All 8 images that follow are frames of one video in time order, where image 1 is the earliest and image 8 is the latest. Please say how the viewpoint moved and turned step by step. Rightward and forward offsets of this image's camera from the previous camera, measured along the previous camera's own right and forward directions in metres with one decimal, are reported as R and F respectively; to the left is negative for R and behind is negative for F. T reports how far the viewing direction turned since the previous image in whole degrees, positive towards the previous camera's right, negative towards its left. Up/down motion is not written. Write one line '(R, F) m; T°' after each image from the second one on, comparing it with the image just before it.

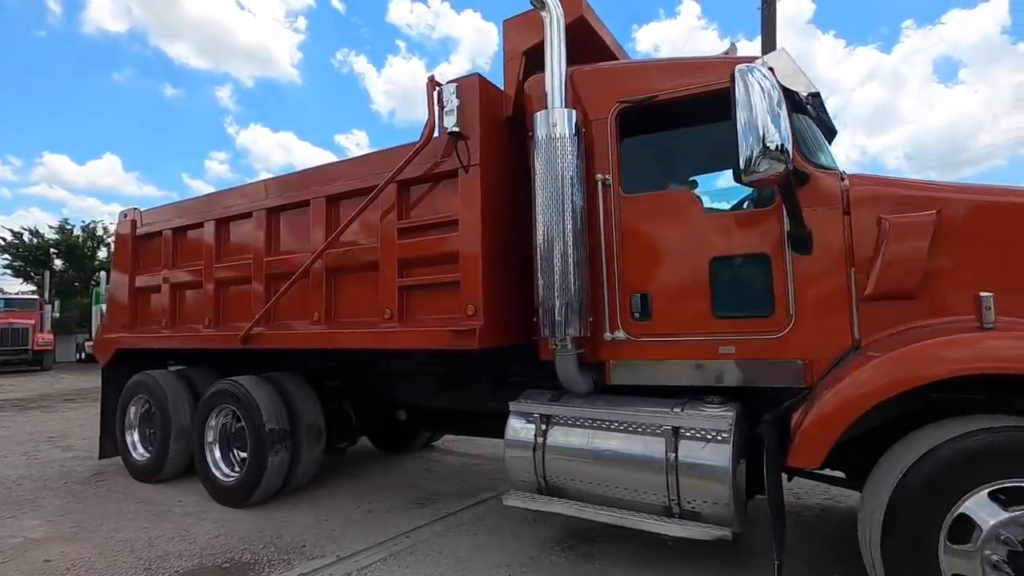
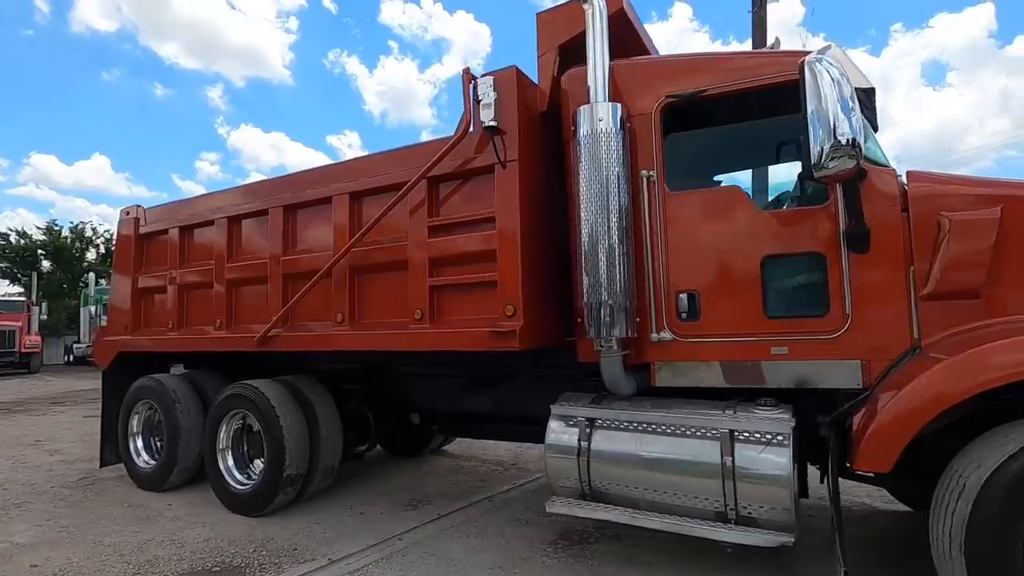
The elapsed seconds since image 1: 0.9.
(-0.3, +0.1) m; +1°
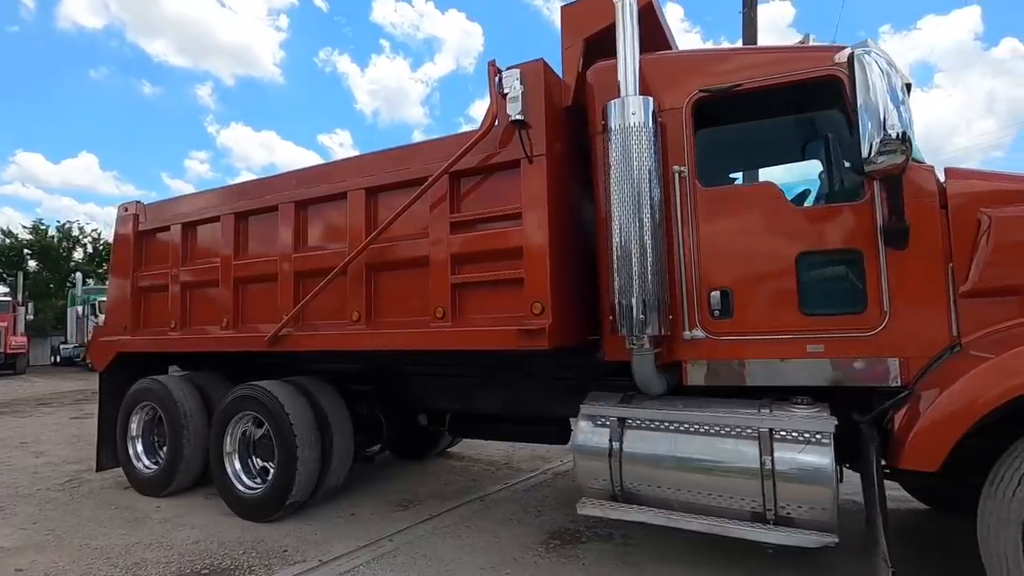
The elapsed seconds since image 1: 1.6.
(-0.2, +0.1) m; +1°
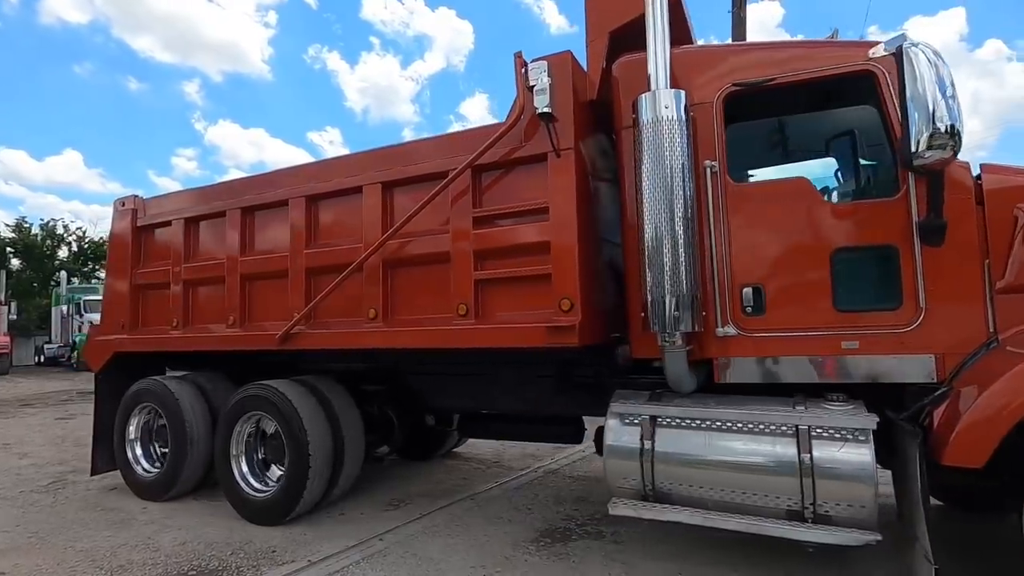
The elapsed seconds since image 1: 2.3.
(-0.2, +0.1) m; +1°
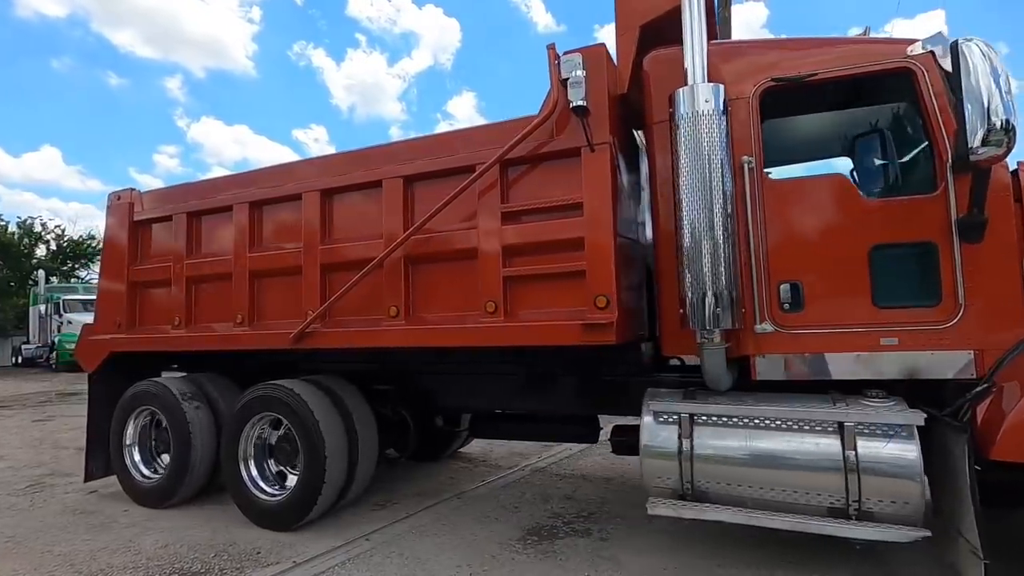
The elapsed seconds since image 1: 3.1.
(-0.3, +0.1) m; +2°
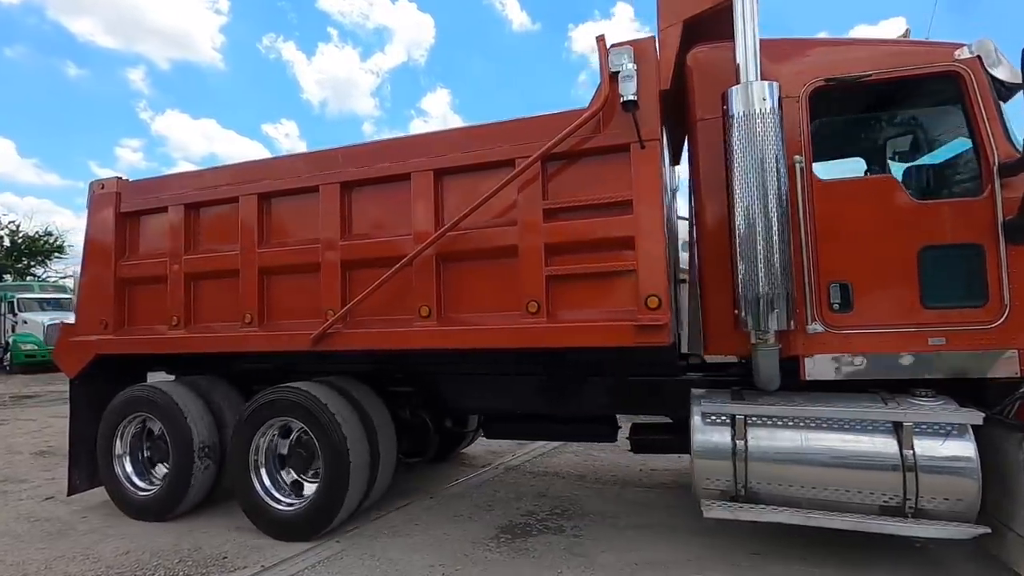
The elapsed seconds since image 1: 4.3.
(-0.4, +0.1) m; +3°
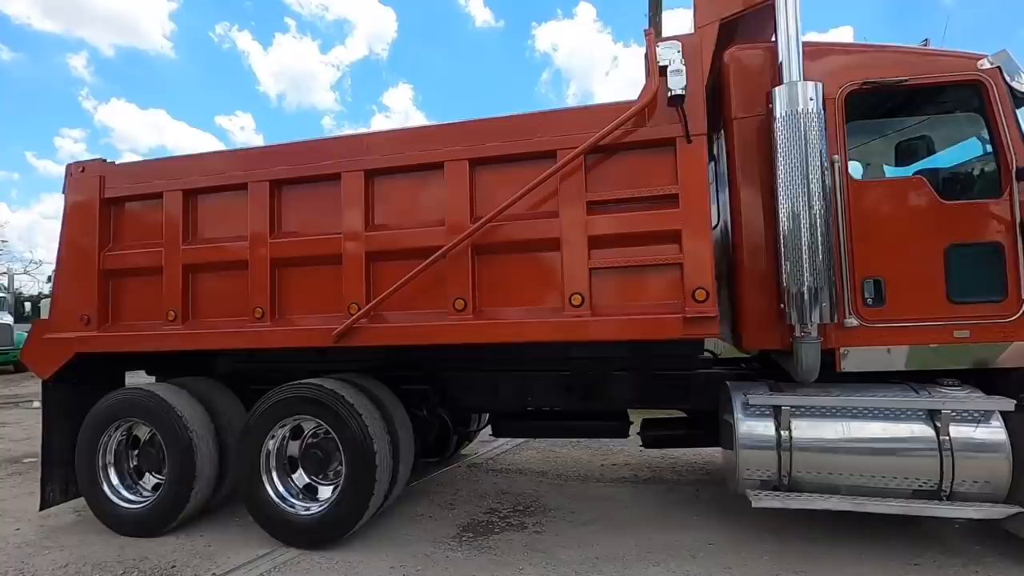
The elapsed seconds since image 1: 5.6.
(-0.5, 0.0) m; +4°
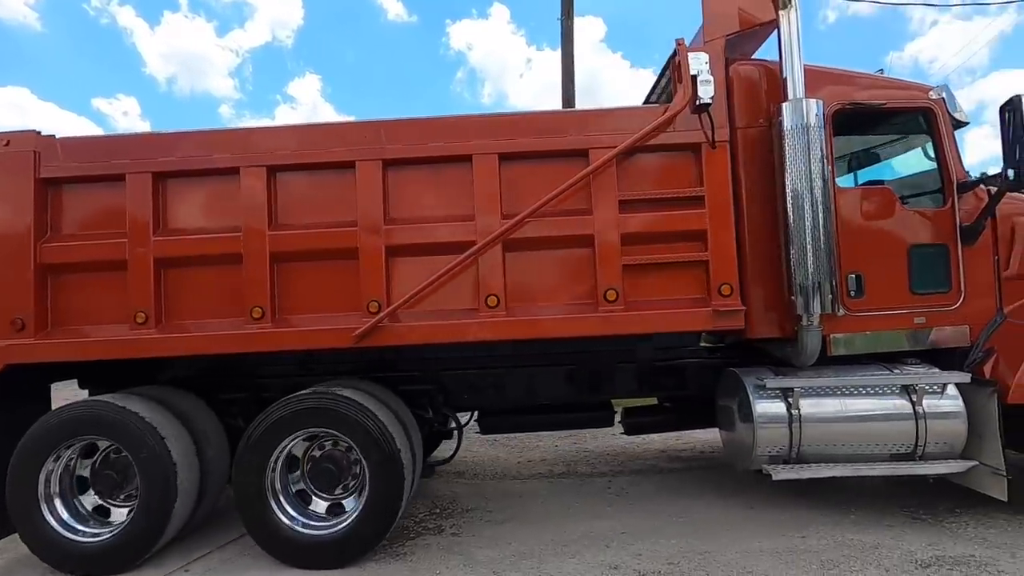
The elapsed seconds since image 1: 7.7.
(-0.8, -0.2) m; +10°
